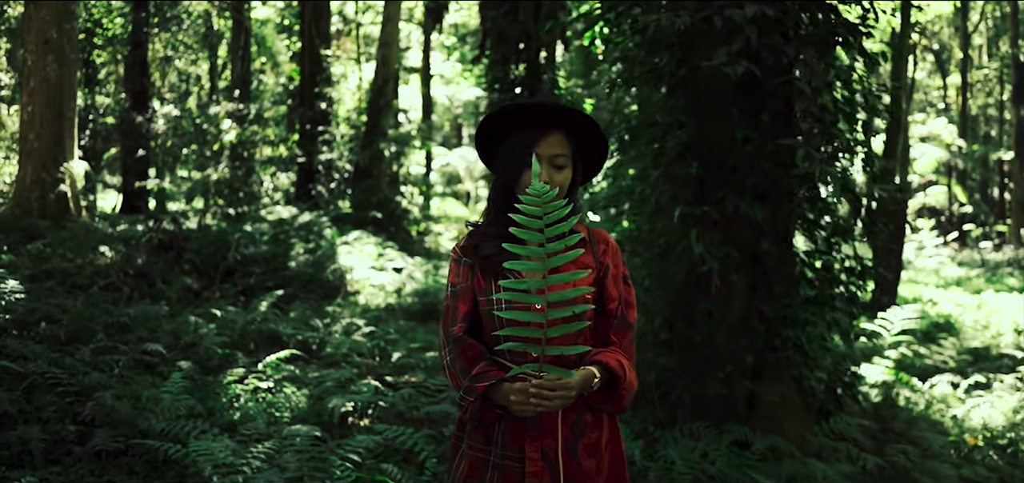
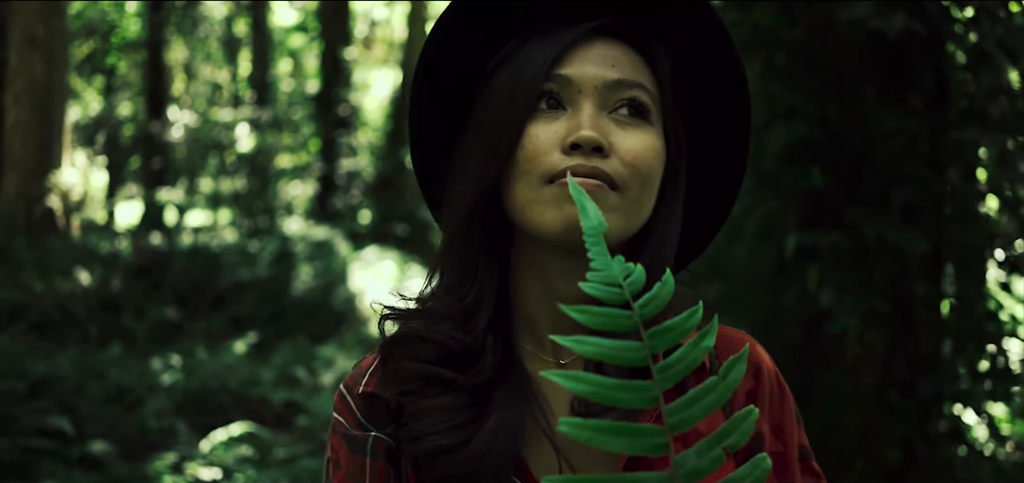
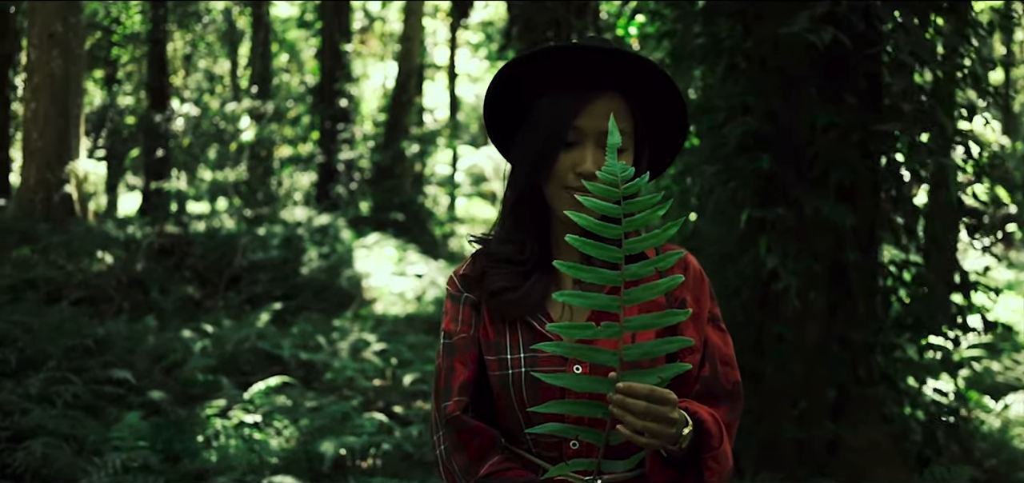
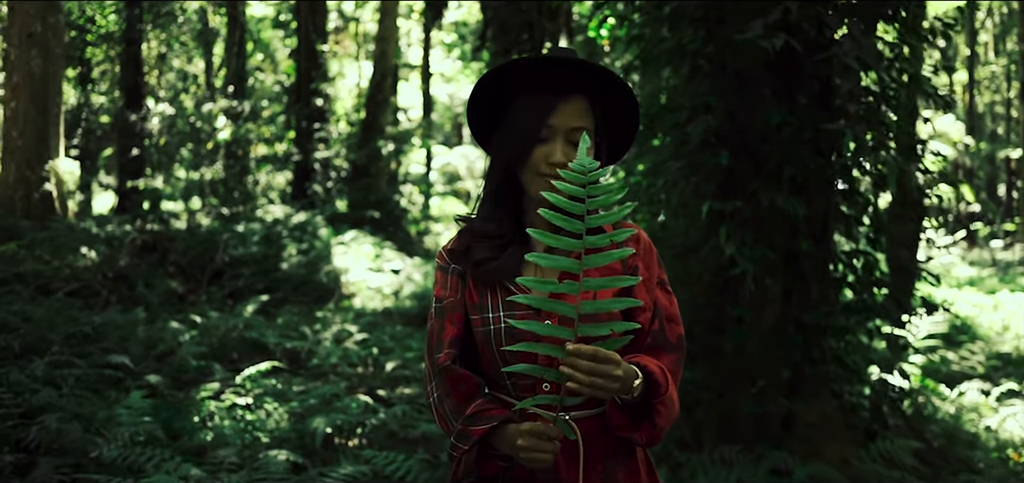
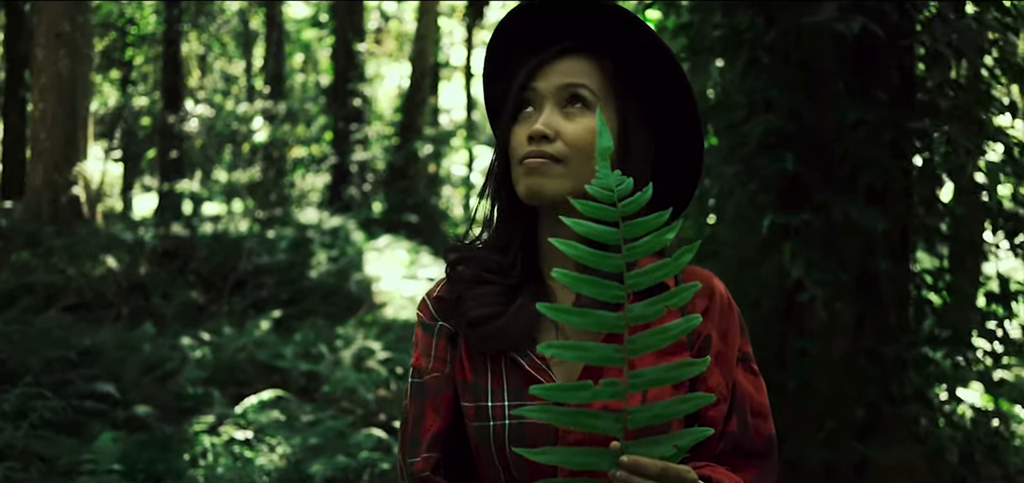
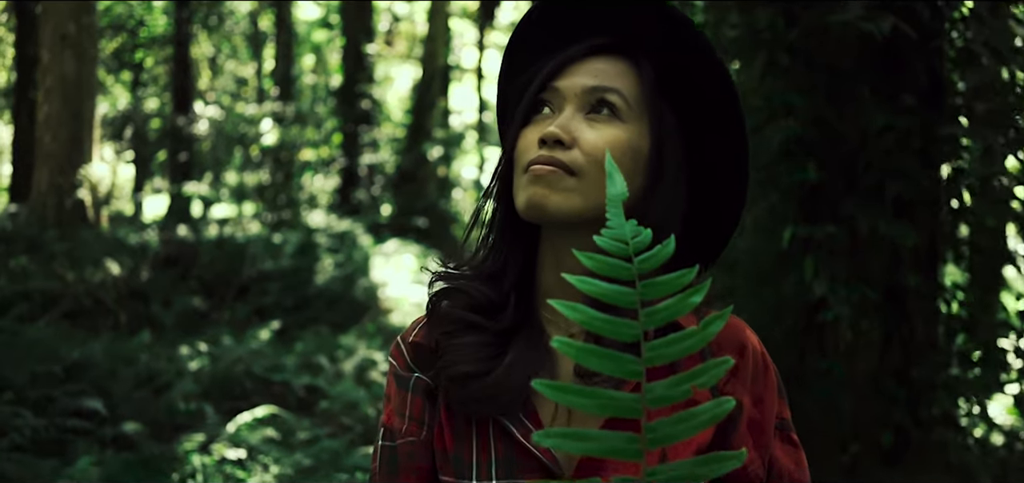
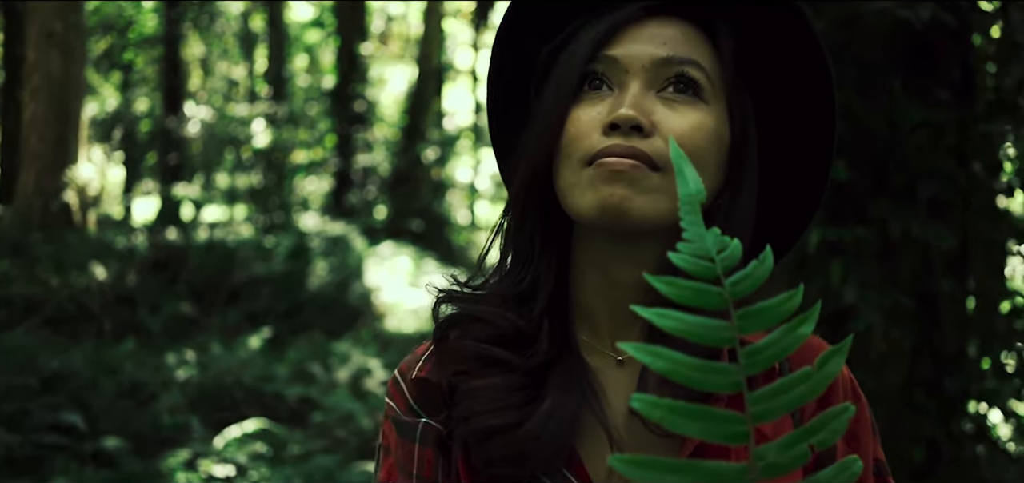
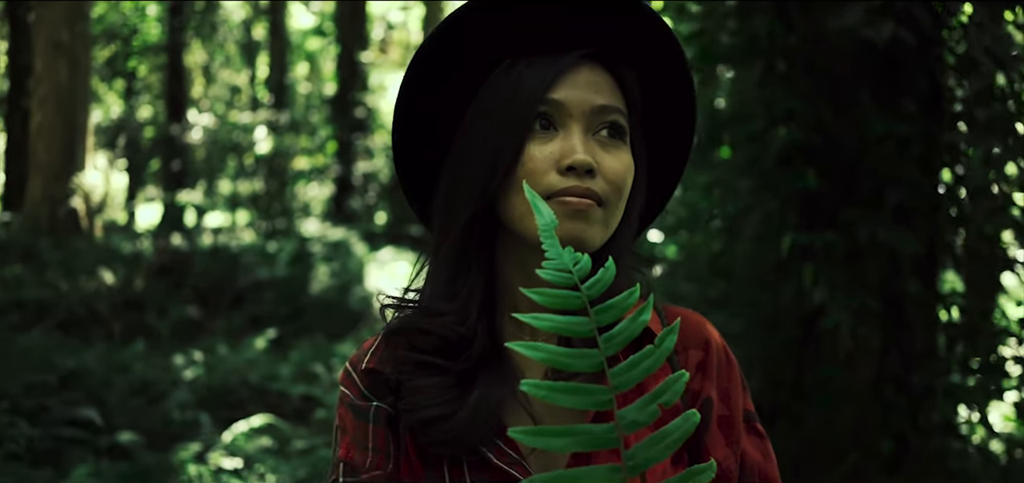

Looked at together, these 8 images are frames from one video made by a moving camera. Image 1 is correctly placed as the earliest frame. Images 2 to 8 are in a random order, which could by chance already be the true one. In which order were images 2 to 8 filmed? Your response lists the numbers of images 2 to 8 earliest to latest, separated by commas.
4, 3, 5, 6, 7, 2, 8
